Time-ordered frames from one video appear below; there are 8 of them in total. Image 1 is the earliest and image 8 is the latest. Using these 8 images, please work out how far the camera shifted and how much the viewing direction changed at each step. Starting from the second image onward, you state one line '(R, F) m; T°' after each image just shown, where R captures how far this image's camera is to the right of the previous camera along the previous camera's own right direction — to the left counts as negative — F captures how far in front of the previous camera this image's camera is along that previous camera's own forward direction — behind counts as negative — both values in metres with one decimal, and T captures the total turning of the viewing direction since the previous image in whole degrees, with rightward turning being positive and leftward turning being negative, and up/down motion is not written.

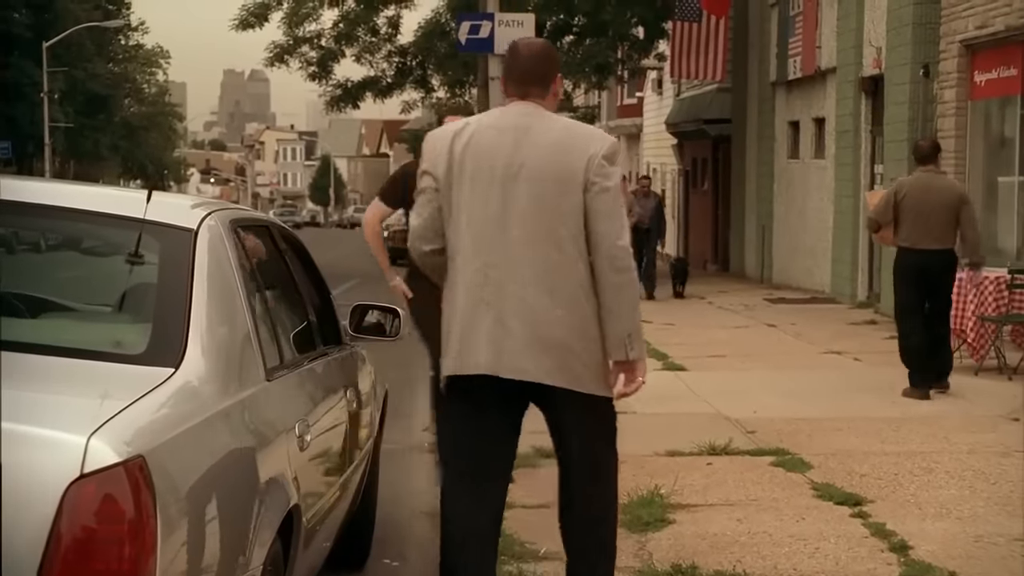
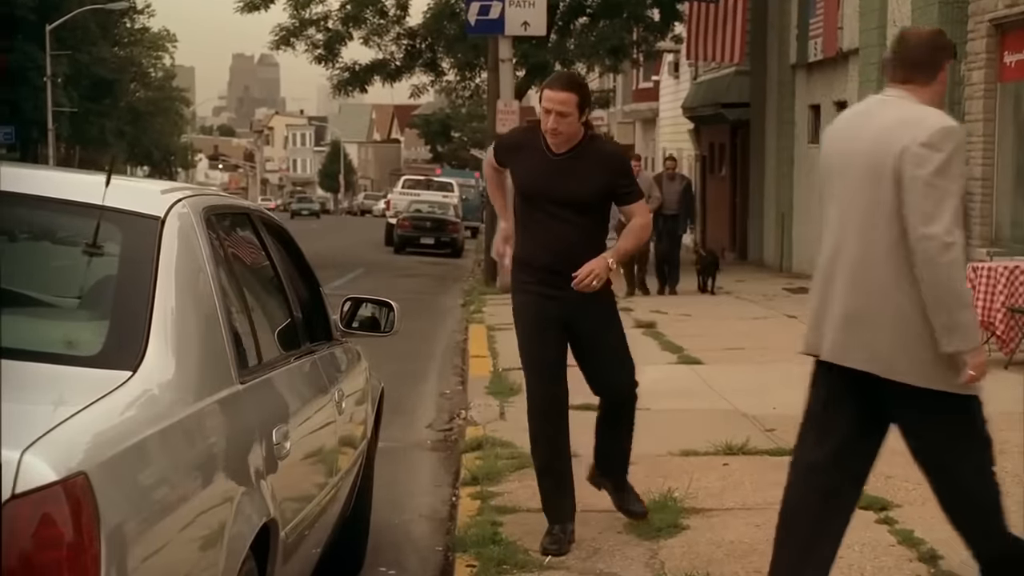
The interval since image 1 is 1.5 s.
(+0.1, +0.4) m; -1°
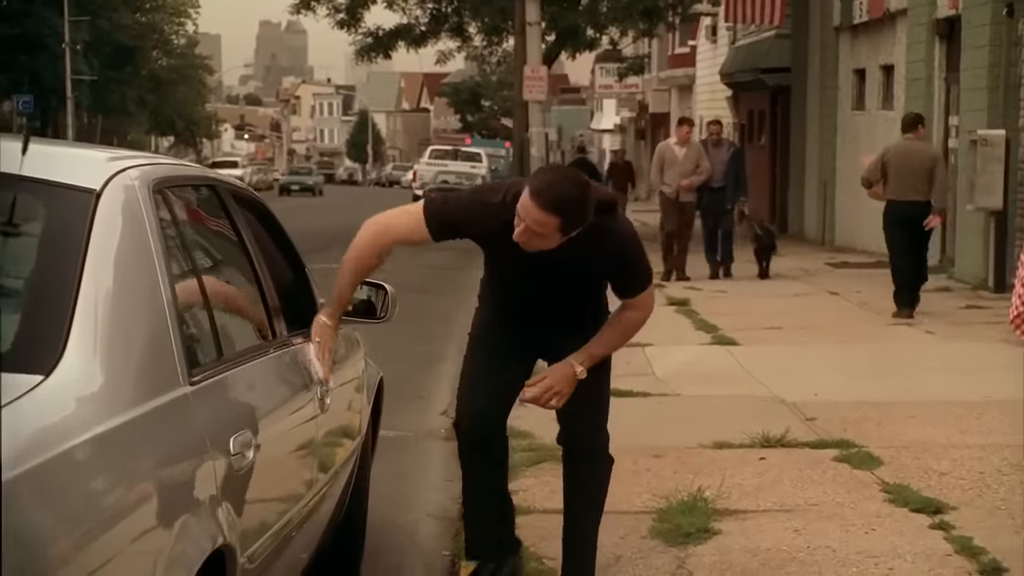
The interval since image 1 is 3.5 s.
(+0.1, +0.7) m; -2°
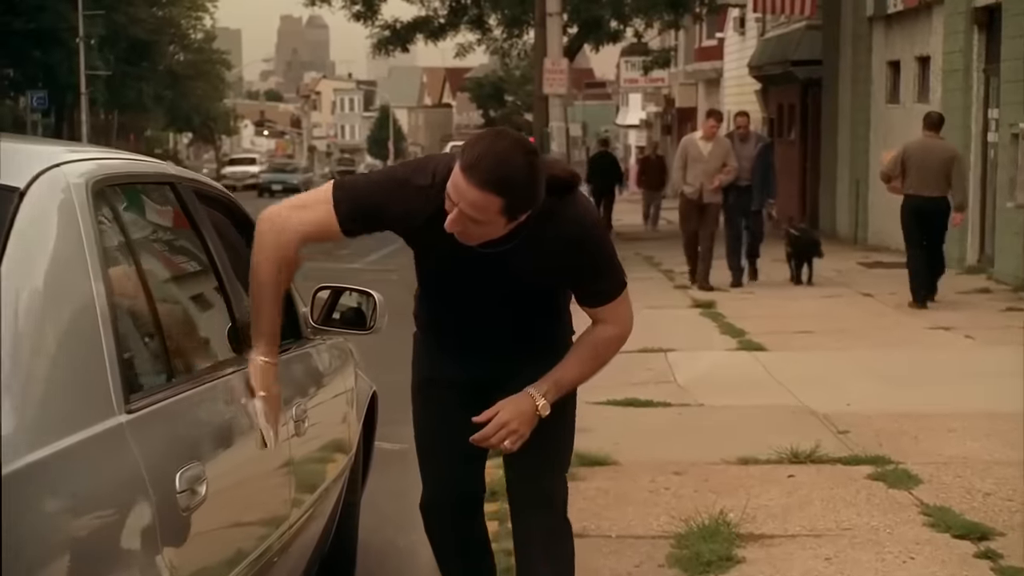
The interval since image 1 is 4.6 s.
(+0.1, +0.5) m; -1°
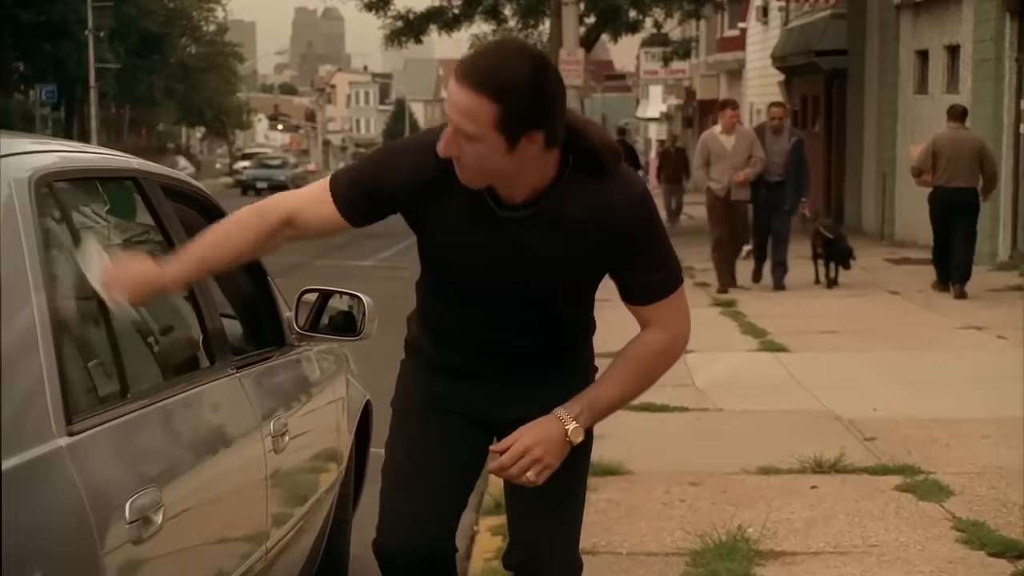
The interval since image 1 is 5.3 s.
(+0.1, +0.4) m; -1°
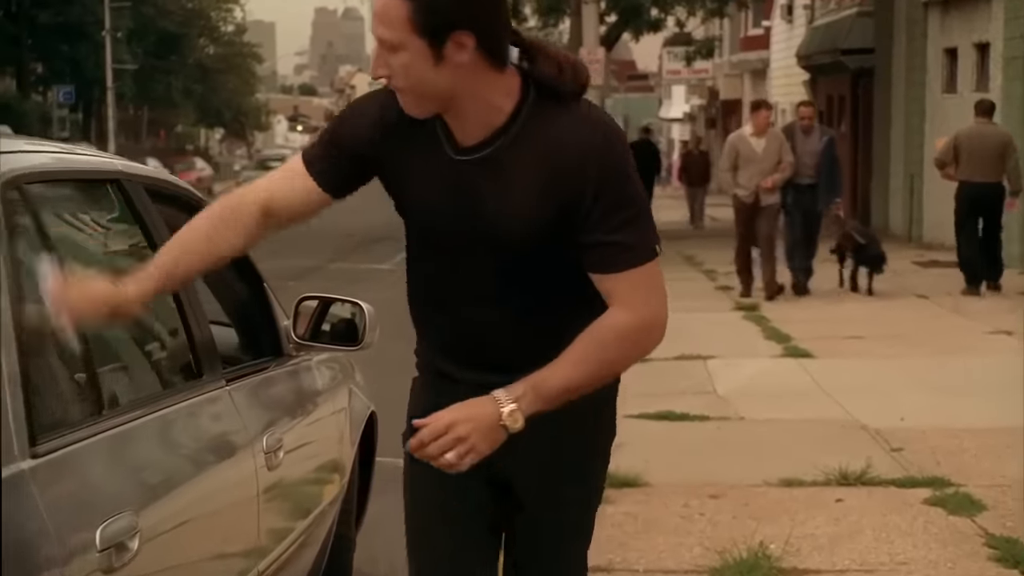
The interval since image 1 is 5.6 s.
(0.0, +0.2) m; -1°
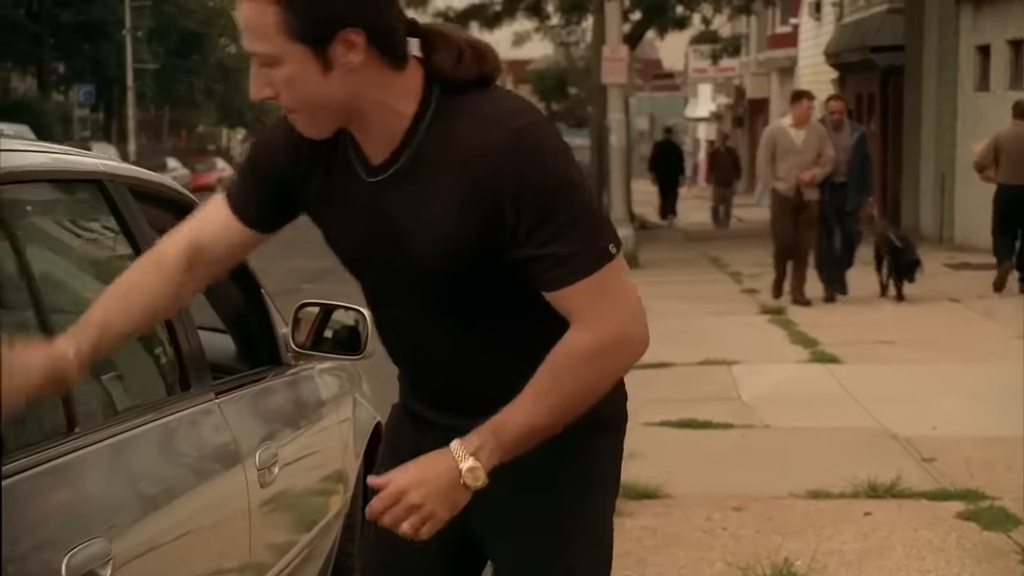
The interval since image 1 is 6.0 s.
(0.0, +0.2) m; -1°
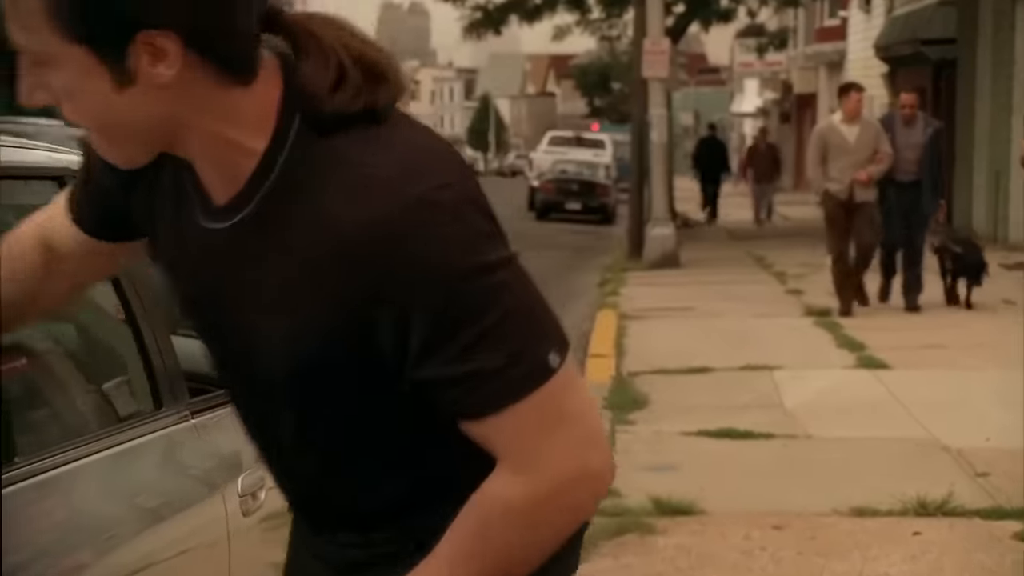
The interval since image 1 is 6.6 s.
(+0.1, +0.3) m; -2°
